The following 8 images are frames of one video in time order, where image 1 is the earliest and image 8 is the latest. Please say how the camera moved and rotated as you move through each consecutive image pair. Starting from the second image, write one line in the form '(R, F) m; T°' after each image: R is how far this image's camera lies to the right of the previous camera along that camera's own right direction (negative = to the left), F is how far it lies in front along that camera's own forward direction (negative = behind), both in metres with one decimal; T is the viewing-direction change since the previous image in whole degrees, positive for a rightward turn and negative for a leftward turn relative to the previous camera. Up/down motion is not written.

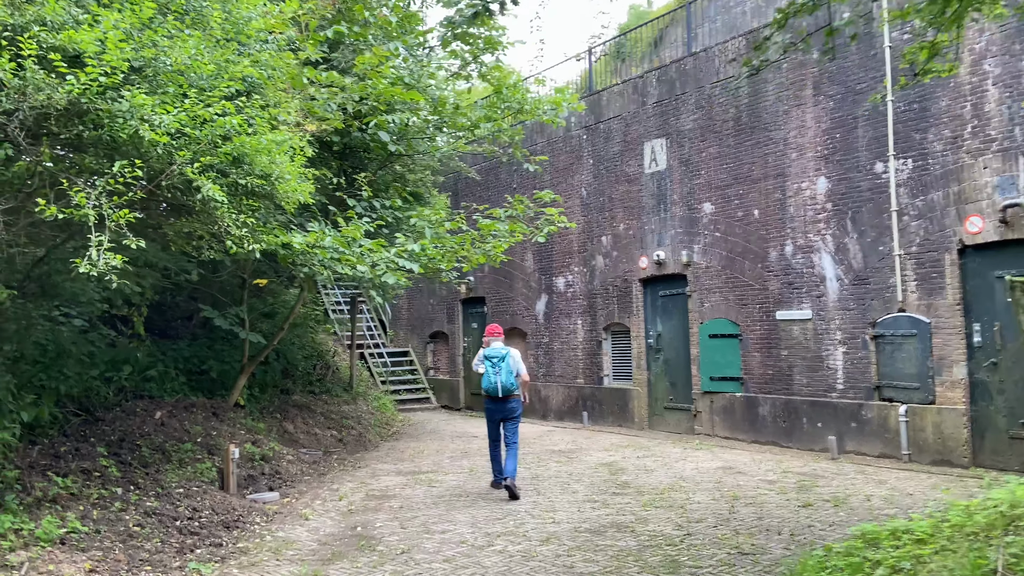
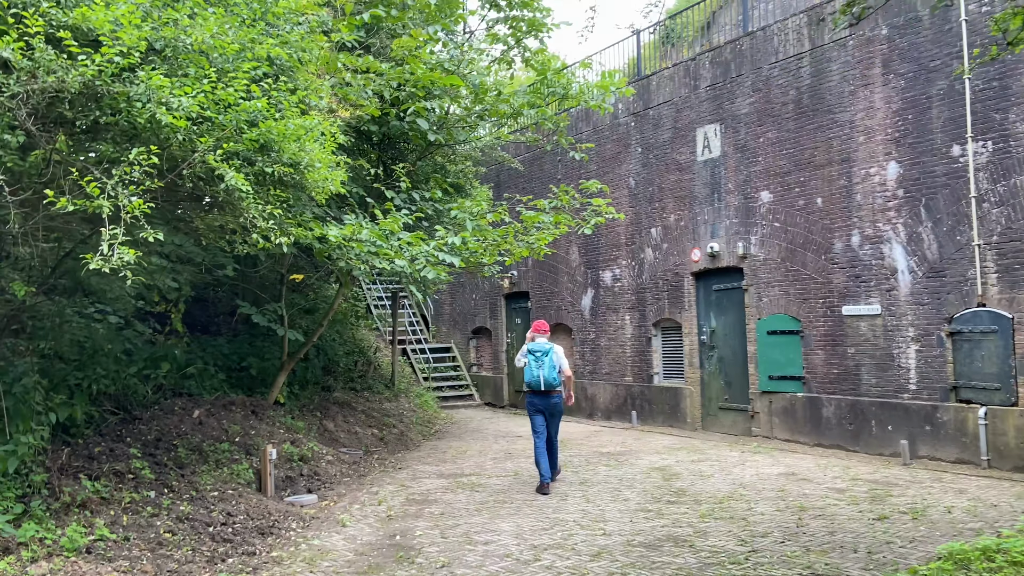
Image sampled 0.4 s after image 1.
(0.0, +0.4) m; -3°
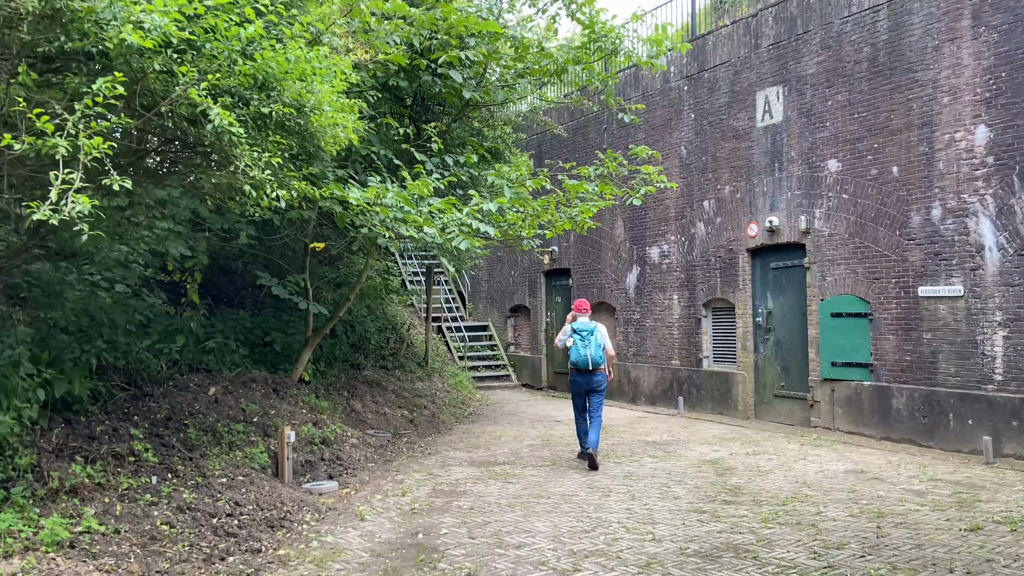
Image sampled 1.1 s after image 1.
(0.0, +0.7) m; -3°
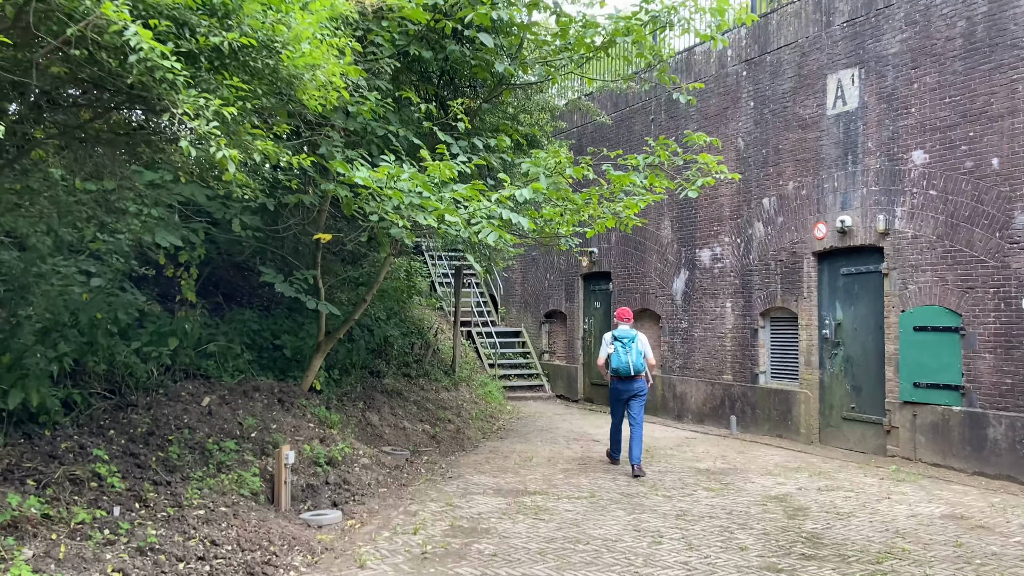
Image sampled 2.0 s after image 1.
(0.0, +1.0) m; -3°
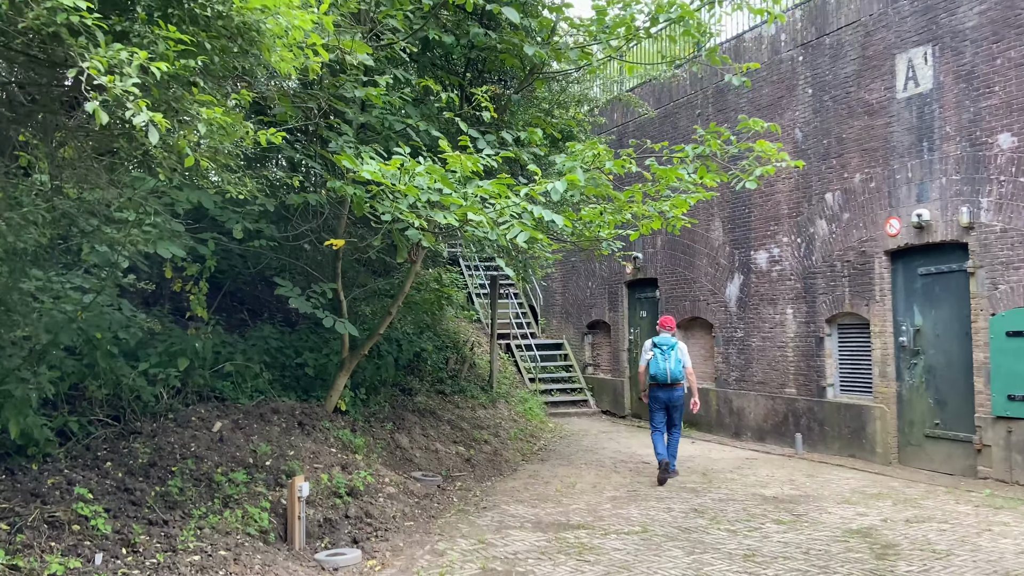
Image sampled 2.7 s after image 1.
(+0.1, +0.7) m; -3°
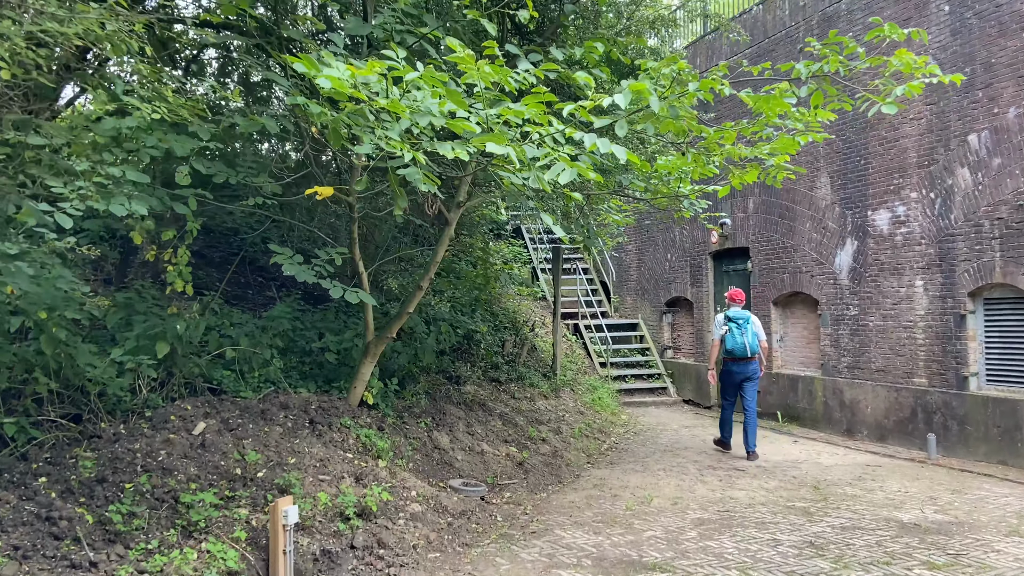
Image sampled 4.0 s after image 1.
(+0.2, +1.4) m; -6°
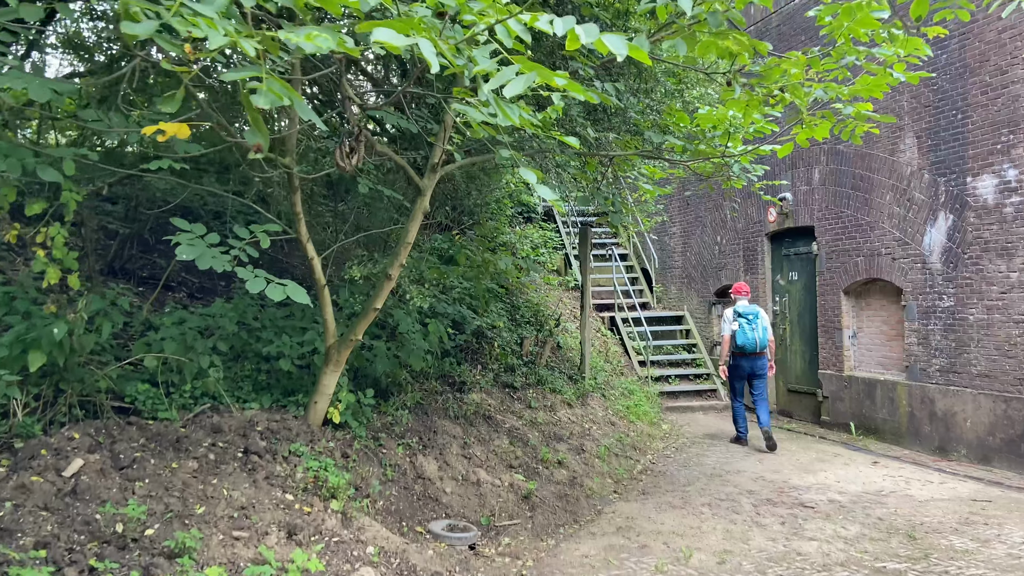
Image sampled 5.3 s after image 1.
(+0.3, +1.3) m; -4°
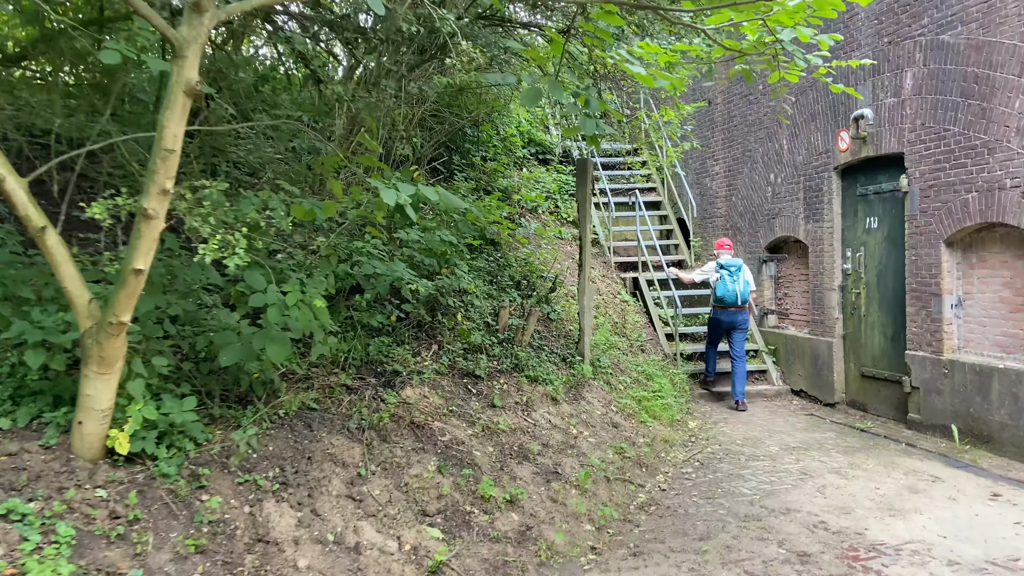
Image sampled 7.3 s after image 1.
(+0.7, +2.1) m; -4°
